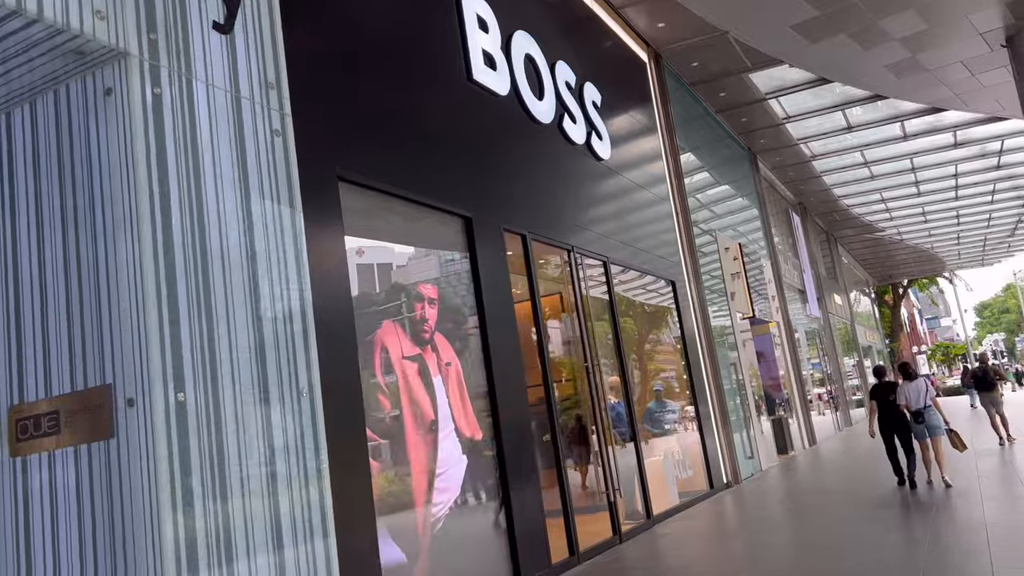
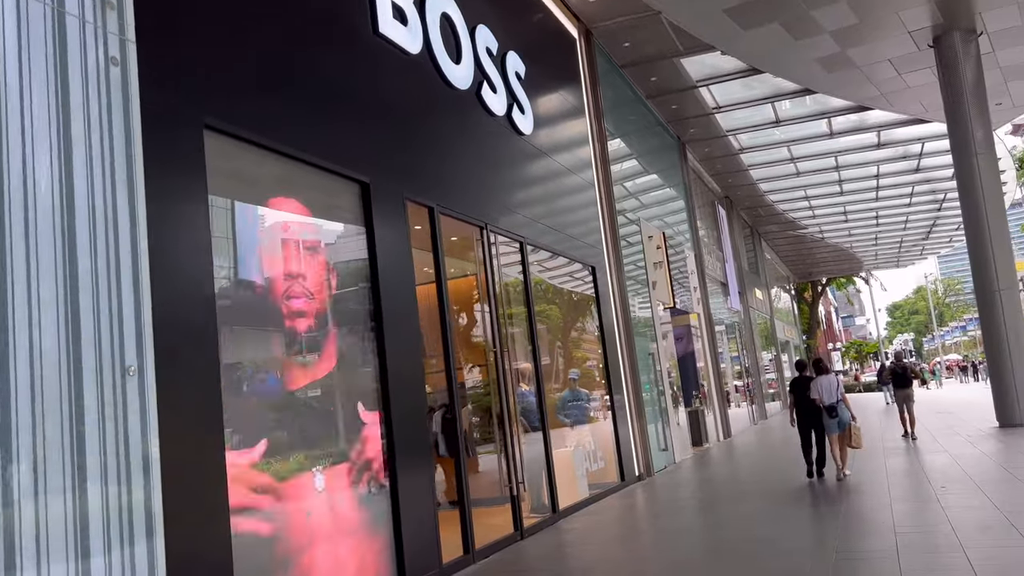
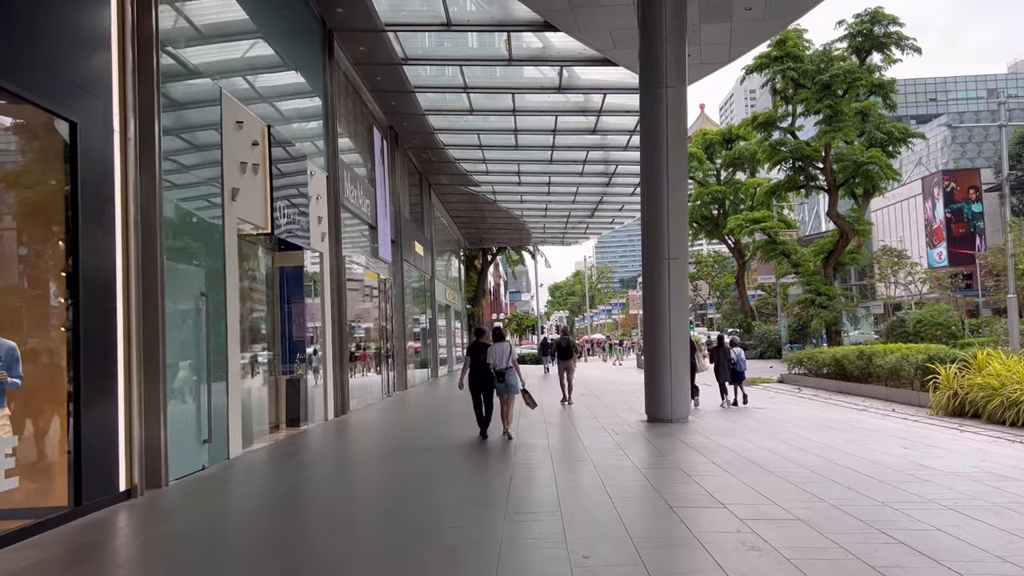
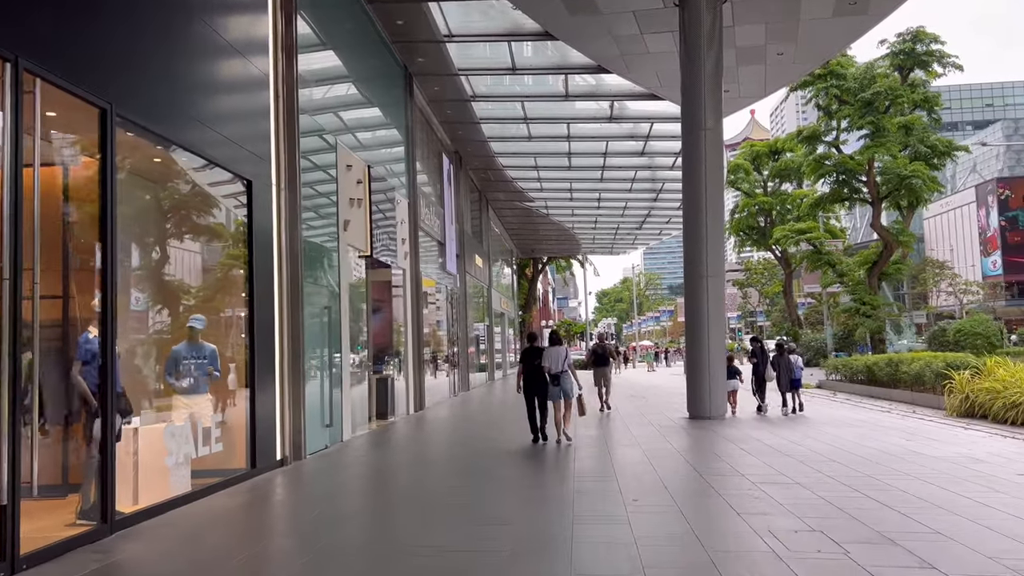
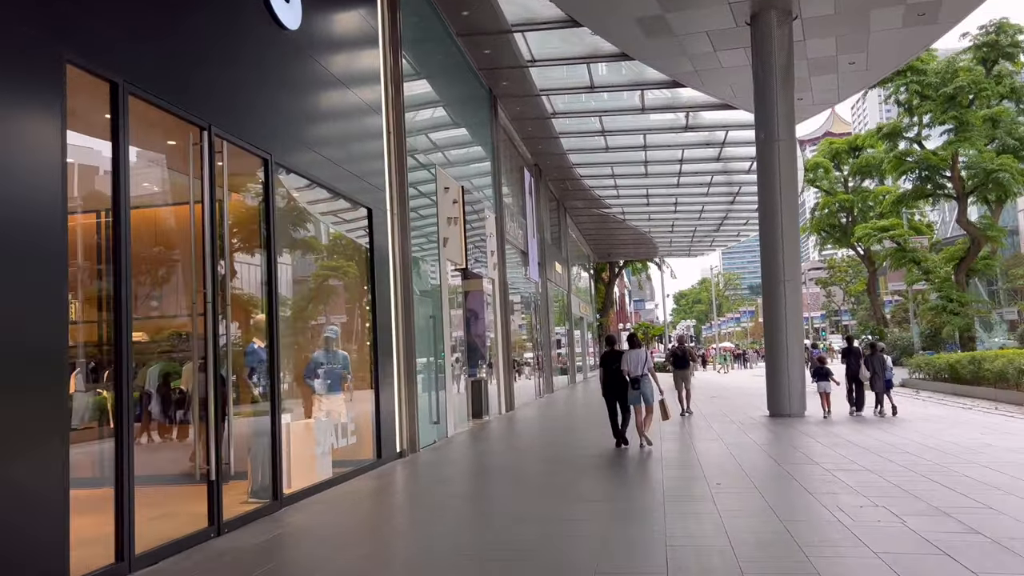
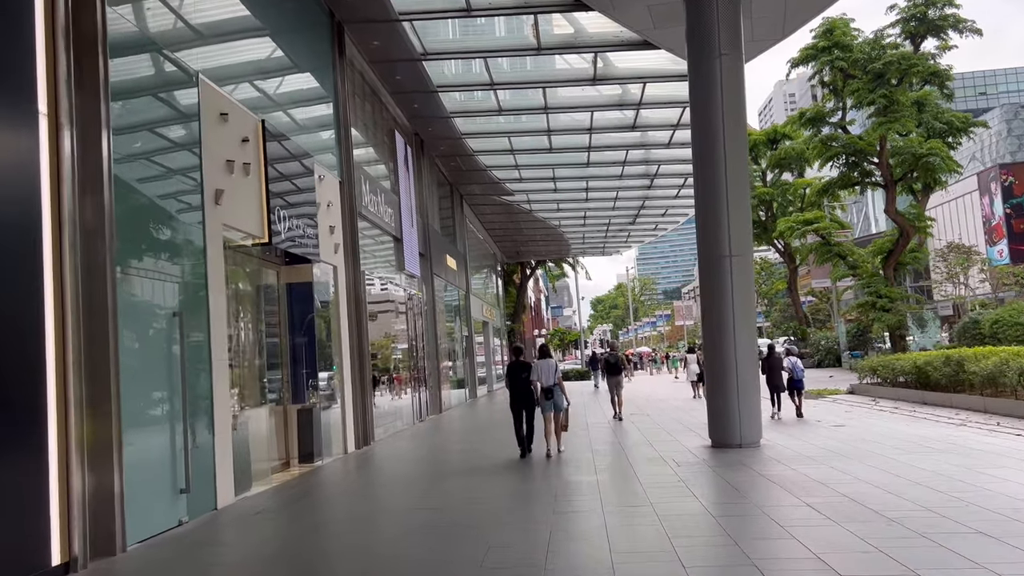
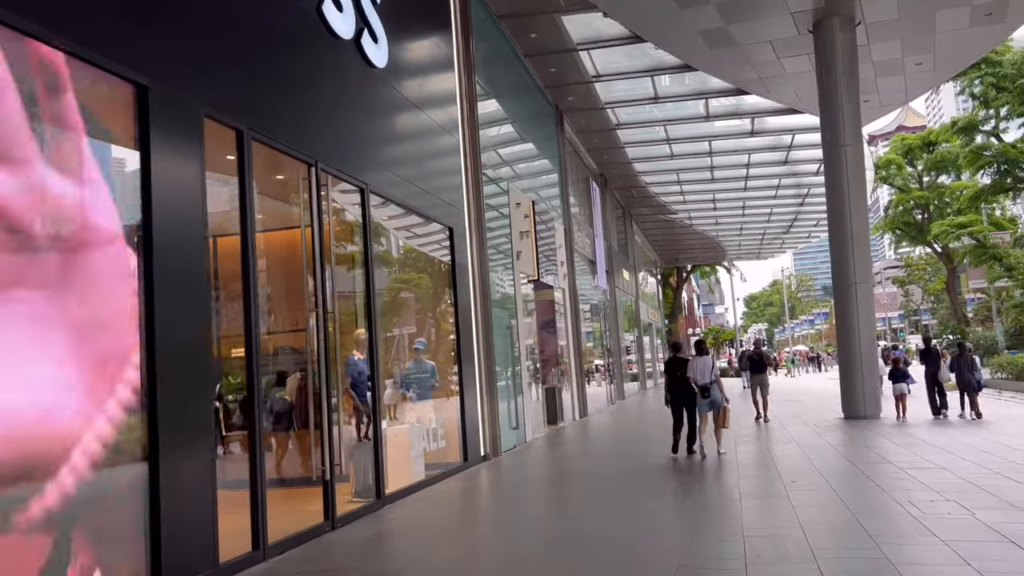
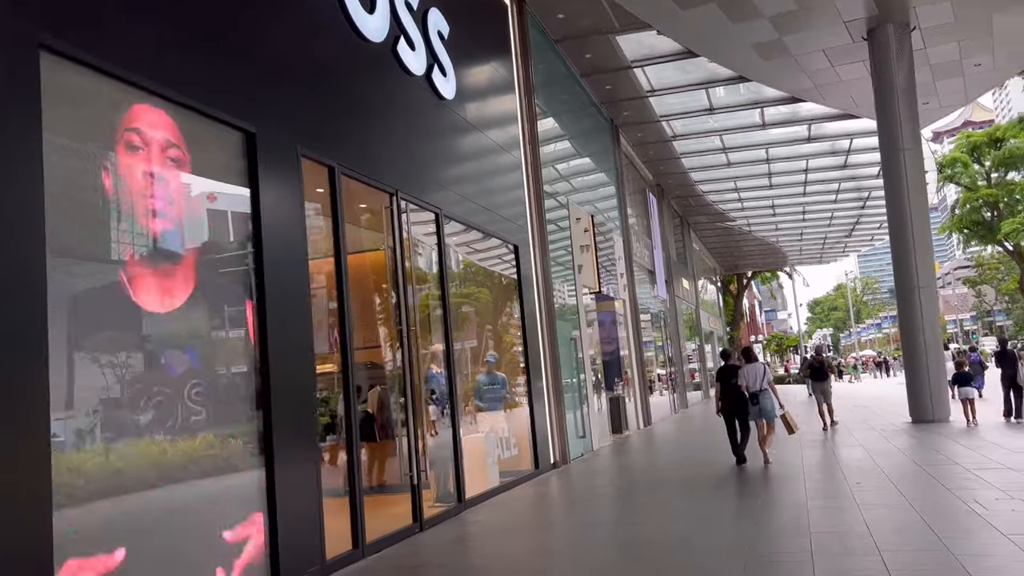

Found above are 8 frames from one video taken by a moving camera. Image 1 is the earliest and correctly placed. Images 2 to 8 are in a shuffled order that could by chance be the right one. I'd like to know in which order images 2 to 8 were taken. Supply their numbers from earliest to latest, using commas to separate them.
2, 8, 7, 5, 4, 3, 6
